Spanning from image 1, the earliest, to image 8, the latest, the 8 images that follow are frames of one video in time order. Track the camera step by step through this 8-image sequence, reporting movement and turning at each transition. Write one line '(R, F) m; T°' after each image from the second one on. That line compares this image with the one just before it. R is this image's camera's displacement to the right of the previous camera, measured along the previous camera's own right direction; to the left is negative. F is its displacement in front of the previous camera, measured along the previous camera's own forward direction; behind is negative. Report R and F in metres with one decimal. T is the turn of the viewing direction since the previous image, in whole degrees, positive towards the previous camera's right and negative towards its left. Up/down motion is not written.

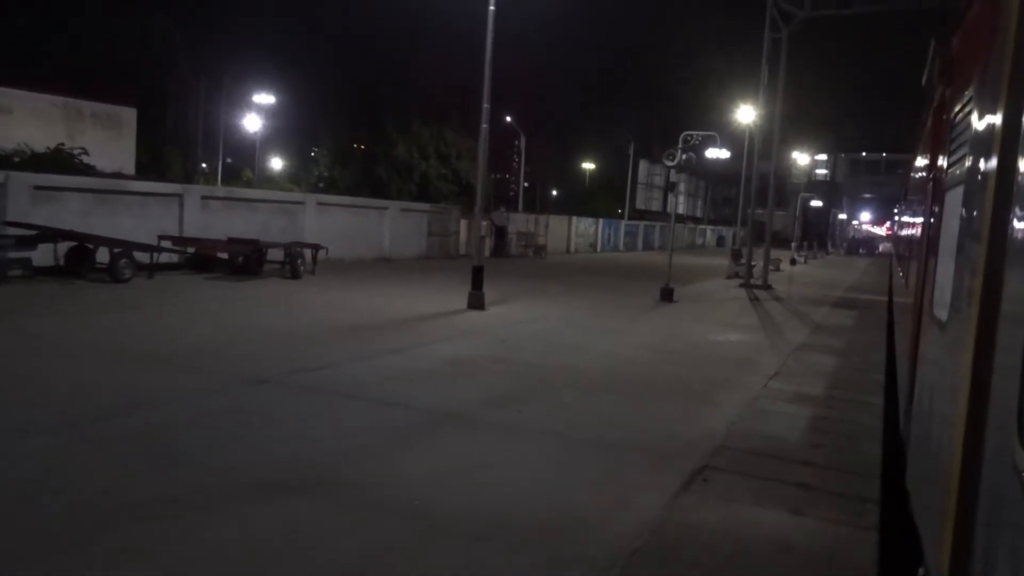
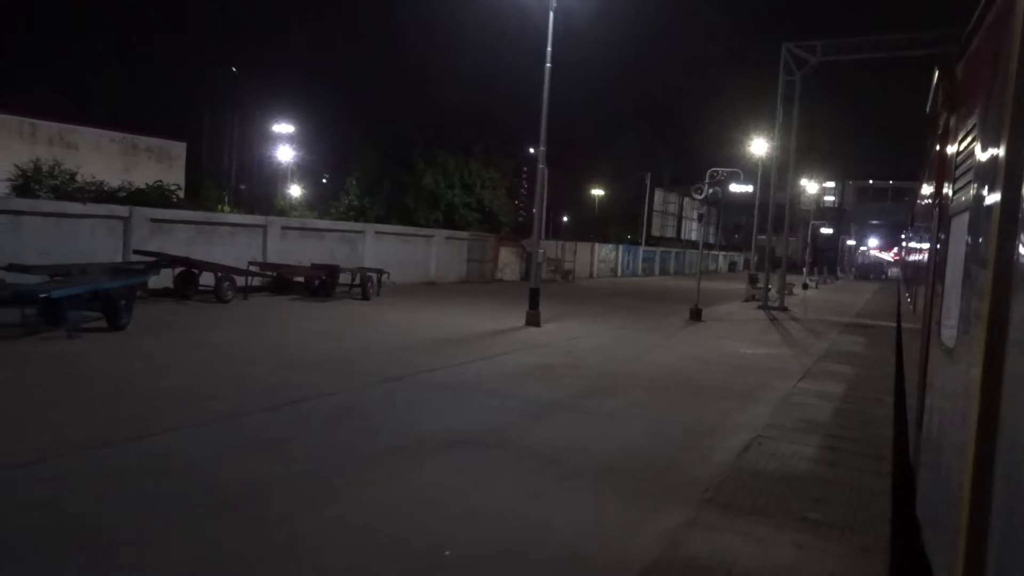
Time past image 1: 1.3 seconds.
(-1.0, -2.1) m; 0°
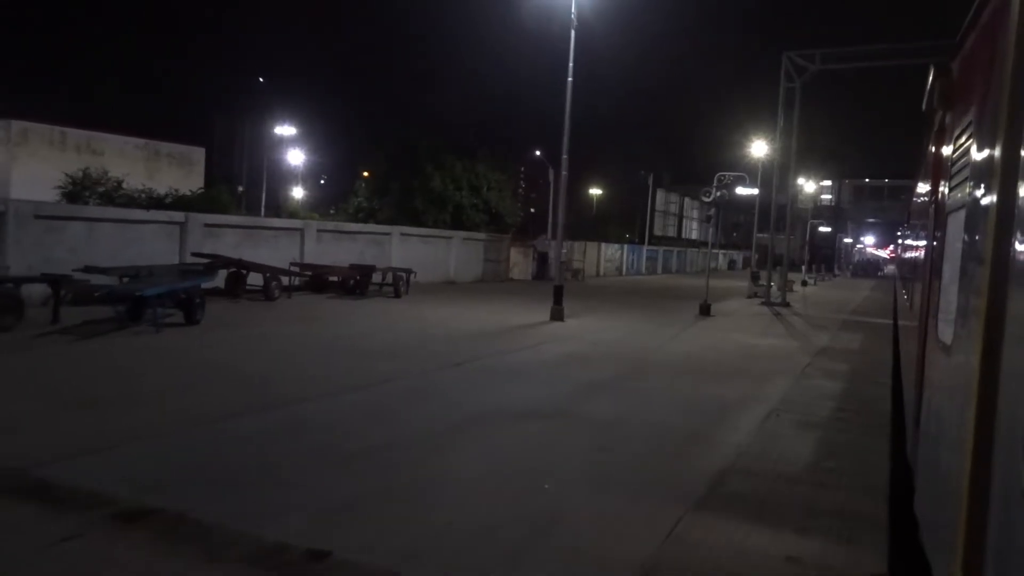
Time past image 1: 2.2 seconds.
(-0.7, -1.4) m; 0°
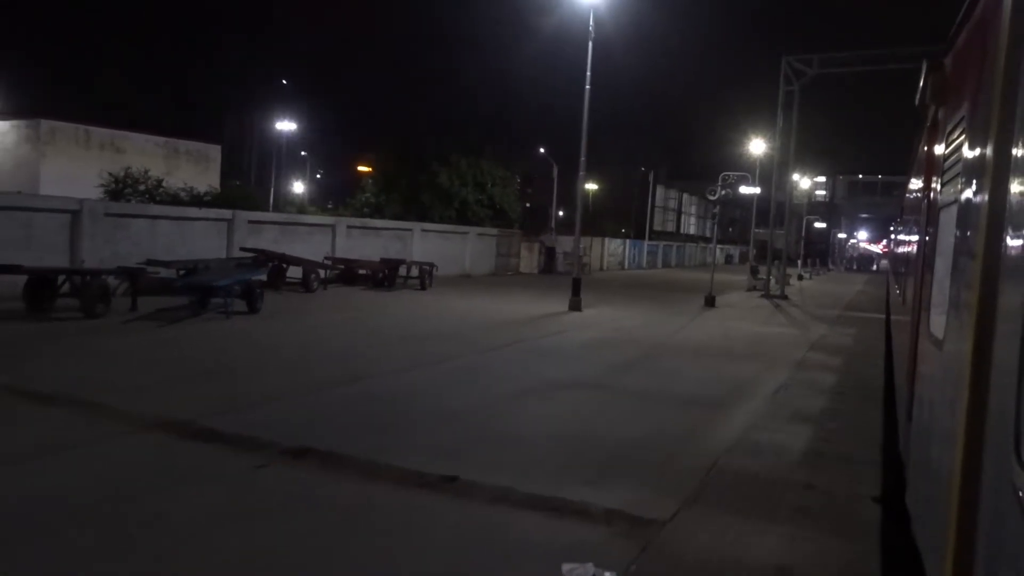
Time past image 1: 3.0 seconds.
(-0.7, -1.5) m; 0°
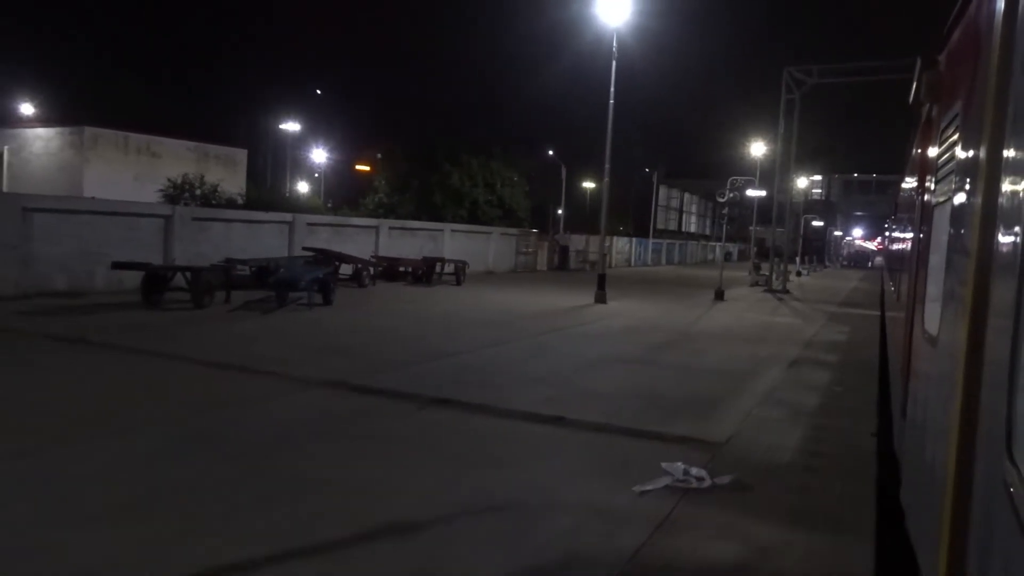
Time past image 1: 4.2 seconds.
(-1.0, -2.2) m; 0°
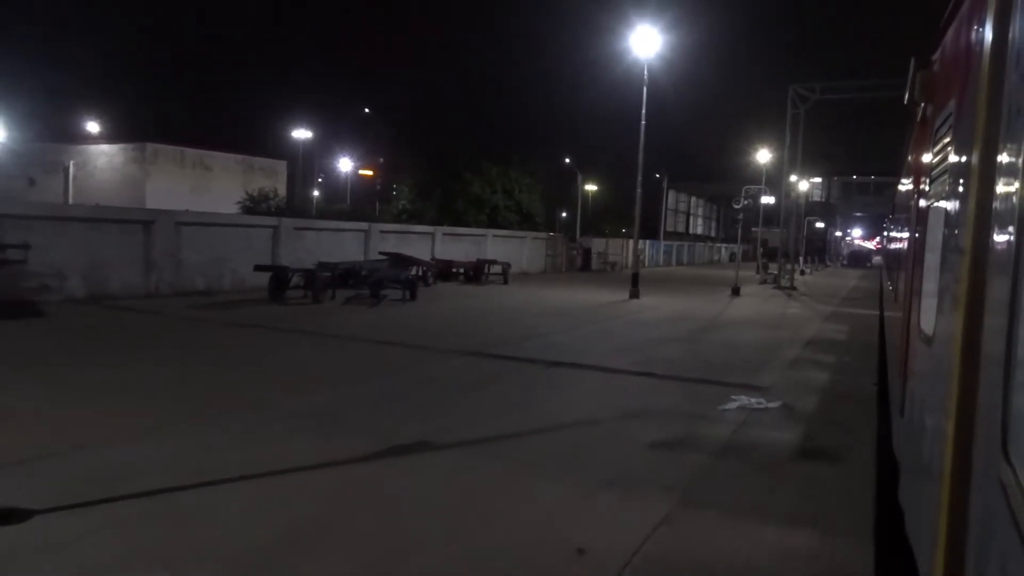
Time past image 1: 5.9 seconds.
(-1.4, -3.3) m; 0°
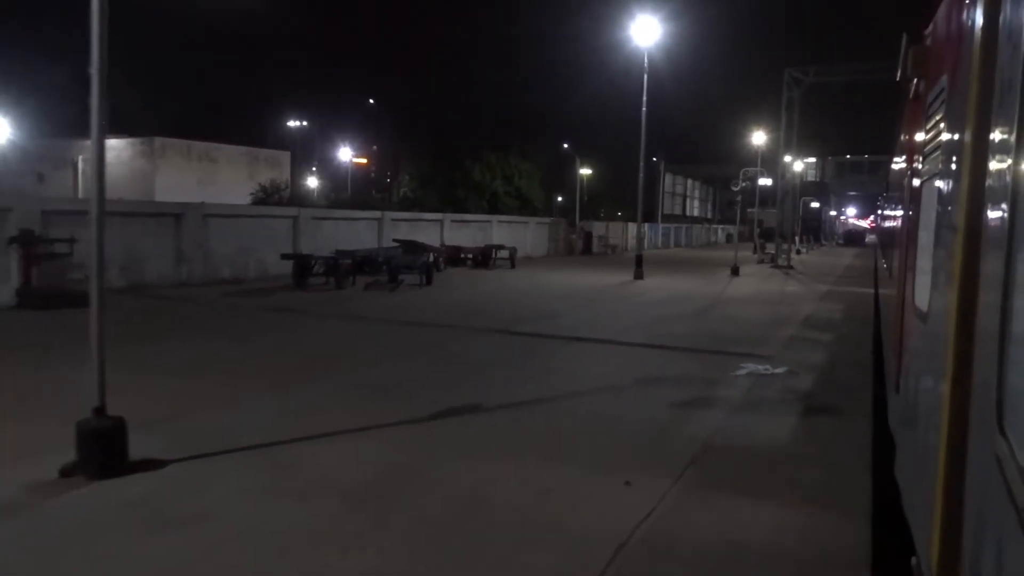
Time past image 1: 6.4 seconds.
(-0.4, -0.9) m; 0°
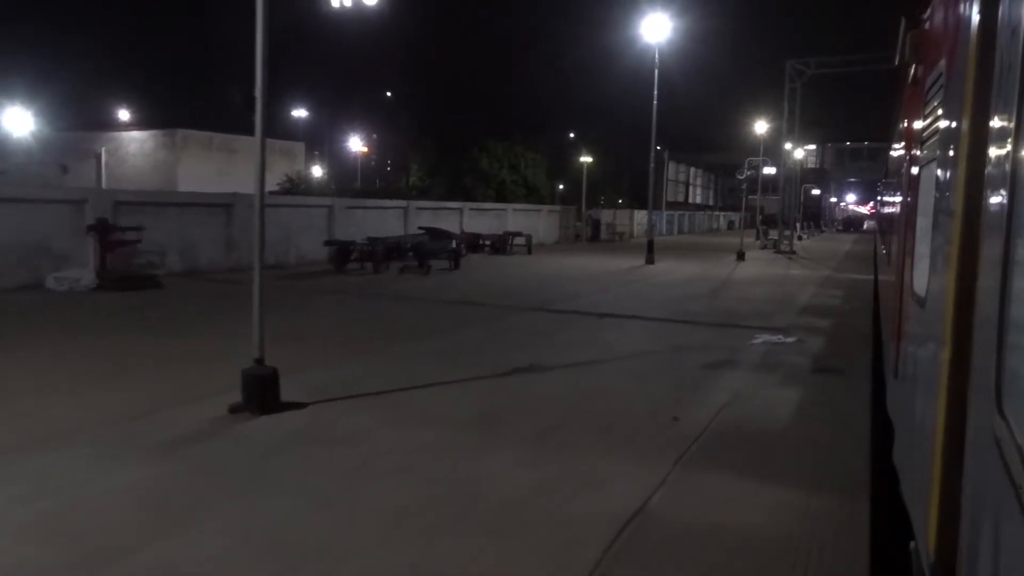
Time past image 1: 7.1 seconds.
(-0.6, -1.5) m; 0°
